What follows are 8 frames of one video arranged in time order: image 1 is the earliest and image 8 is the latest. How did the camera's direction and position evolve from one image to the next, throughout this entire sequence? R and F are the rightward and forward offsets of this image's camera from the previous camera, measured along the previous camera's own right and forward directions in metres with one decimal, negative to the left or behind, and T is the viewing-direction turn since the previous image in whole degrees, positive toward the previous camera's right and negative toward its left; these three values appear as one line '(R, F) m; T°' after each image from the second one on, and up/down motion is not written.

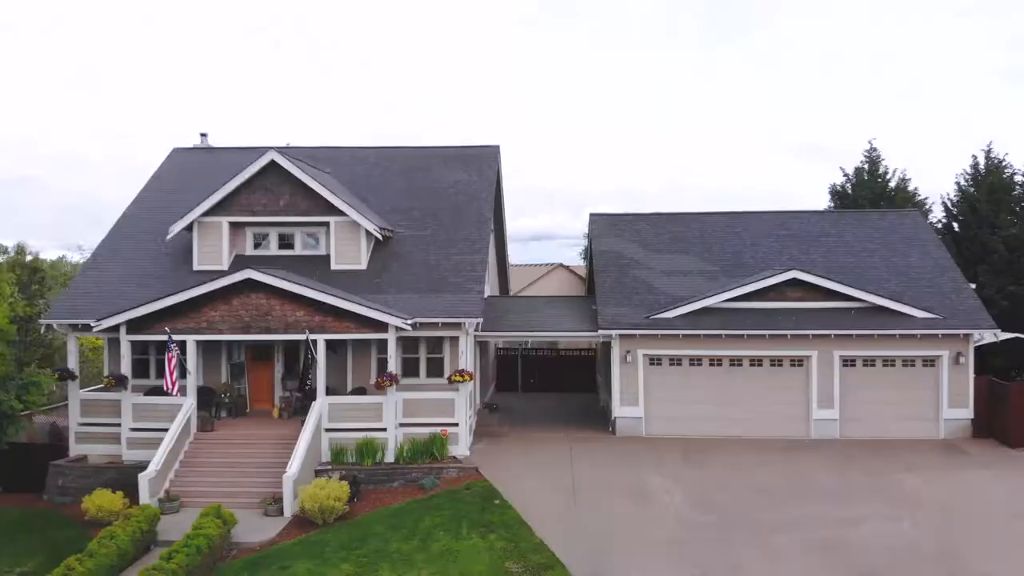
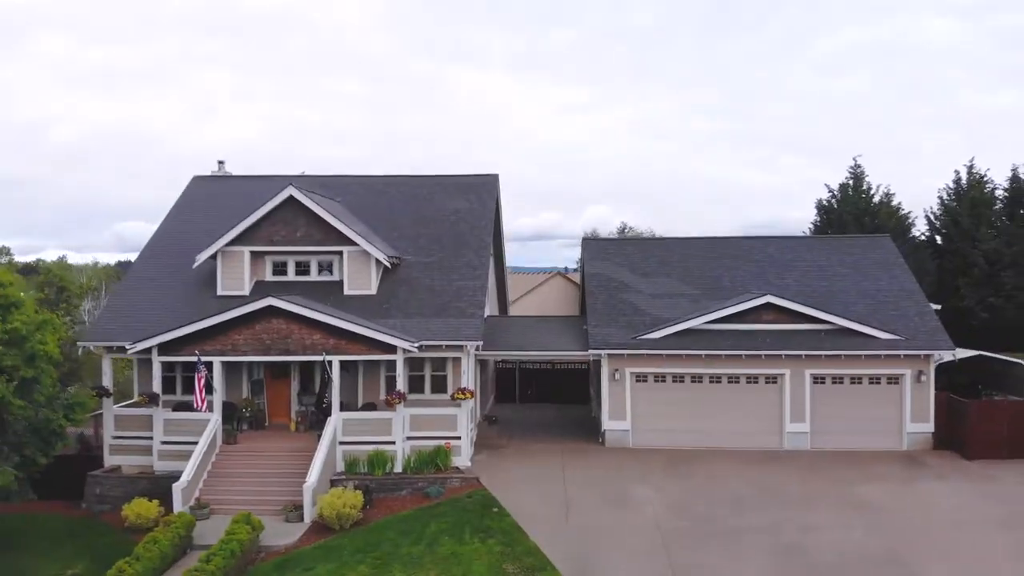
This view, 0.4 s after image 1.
(0.0, -1.4) m; 0°
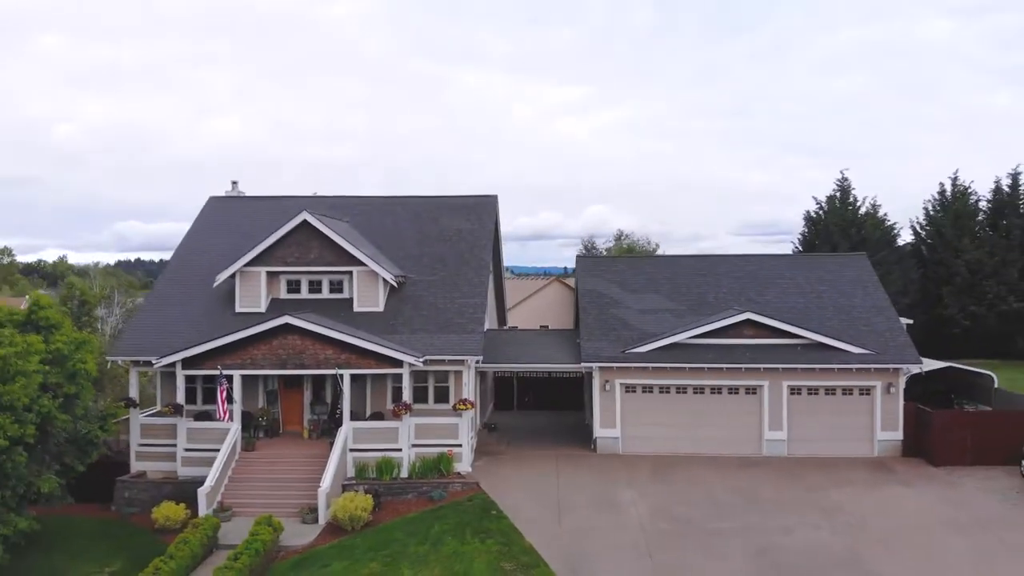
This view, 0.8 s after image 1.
(0.0, -1.3) m; 0°
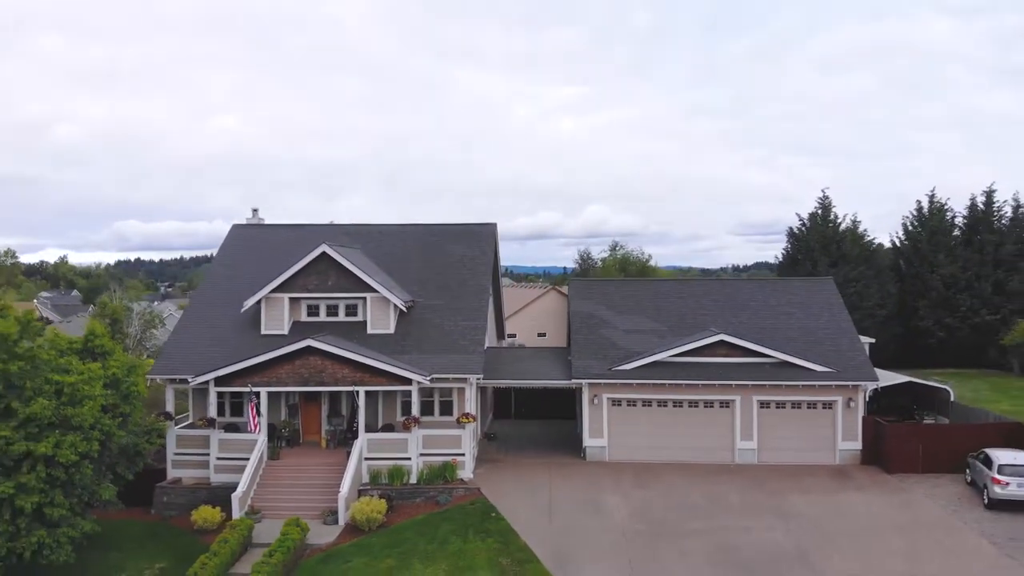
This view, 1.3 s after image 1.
(+0.1, -2.1) m; 0°
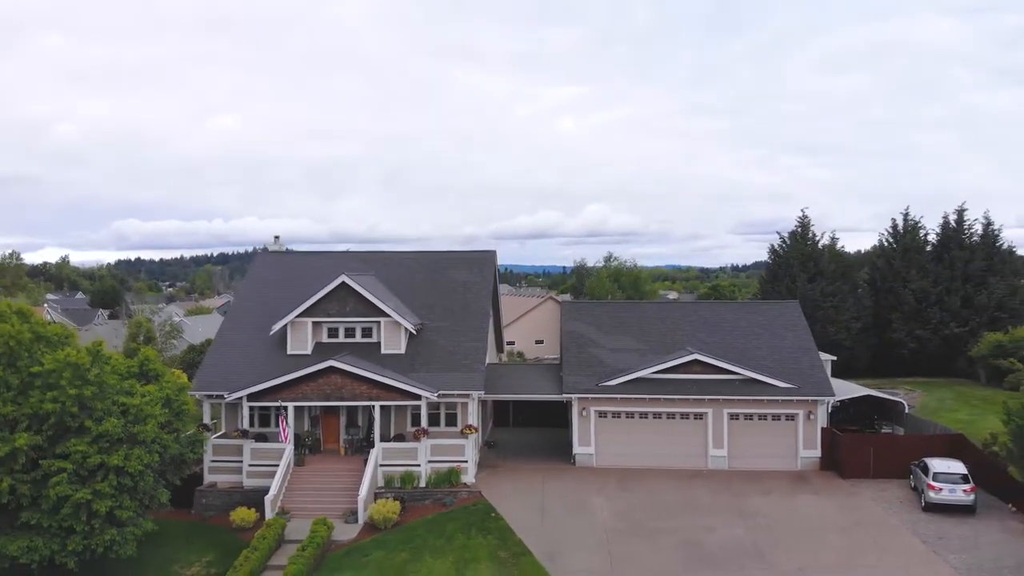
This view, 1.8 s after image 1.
(+0.1, -2.6) m; 0°
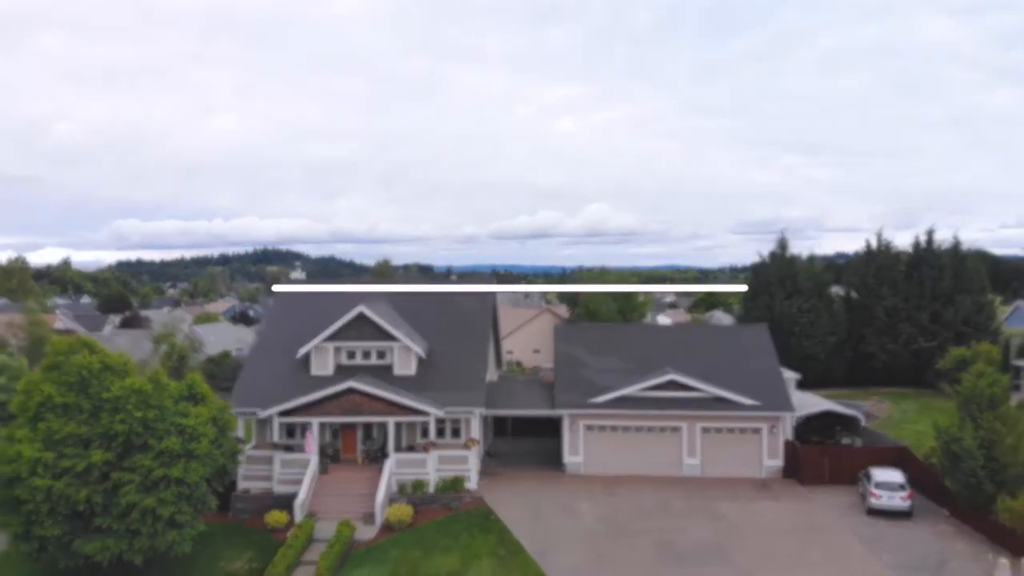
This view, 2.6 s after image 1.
(+0.1, -3.1) m; 0°
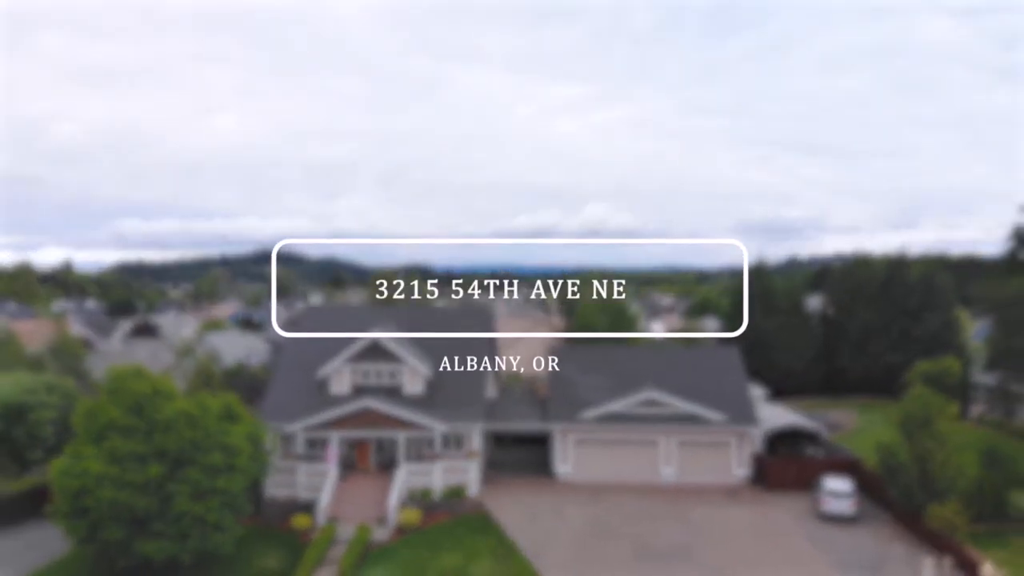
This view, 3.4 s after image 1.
(+0.1, -3.3) m; 0°
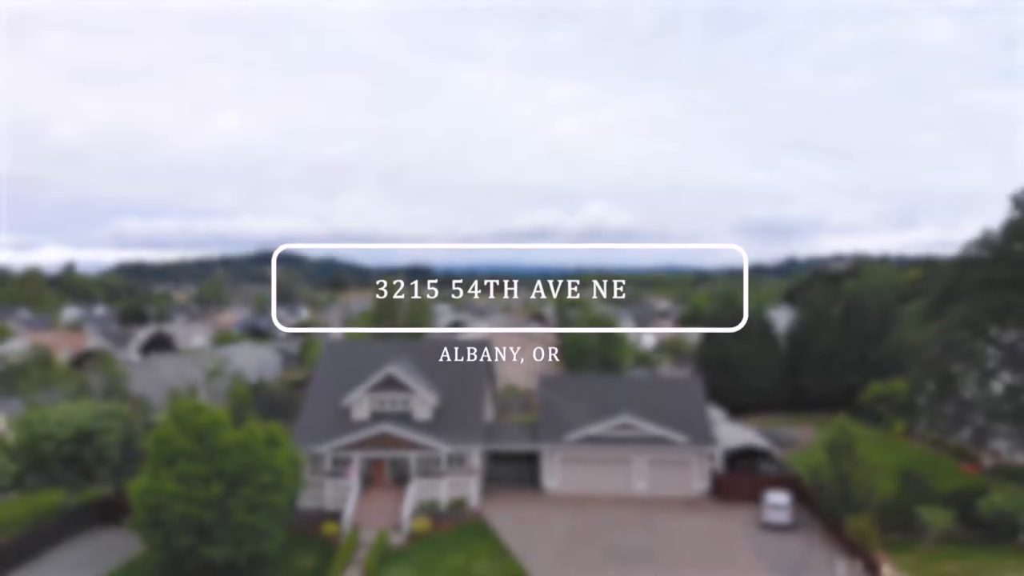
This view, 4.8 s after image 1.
(+0.2, -5.3) m; 0°
